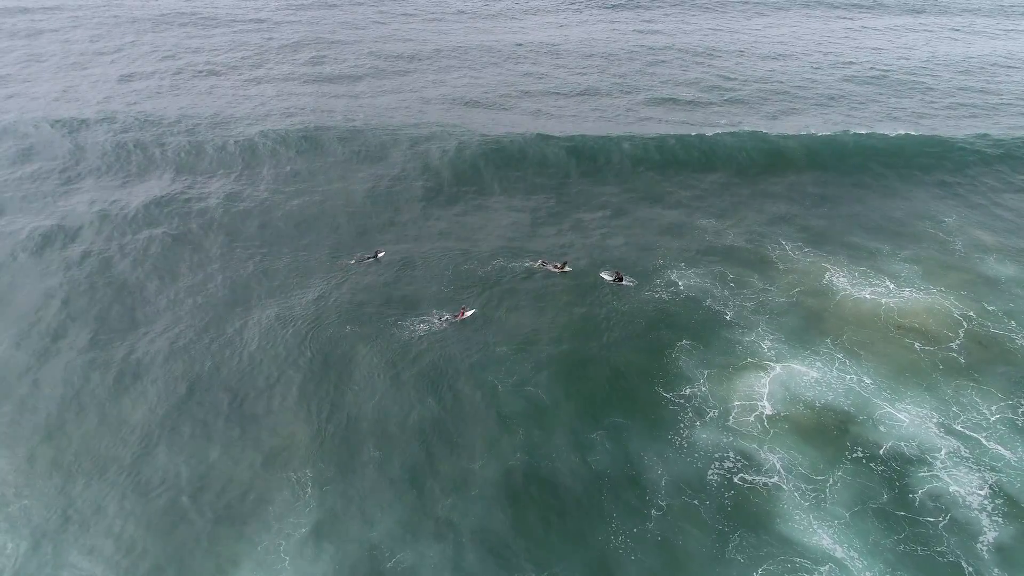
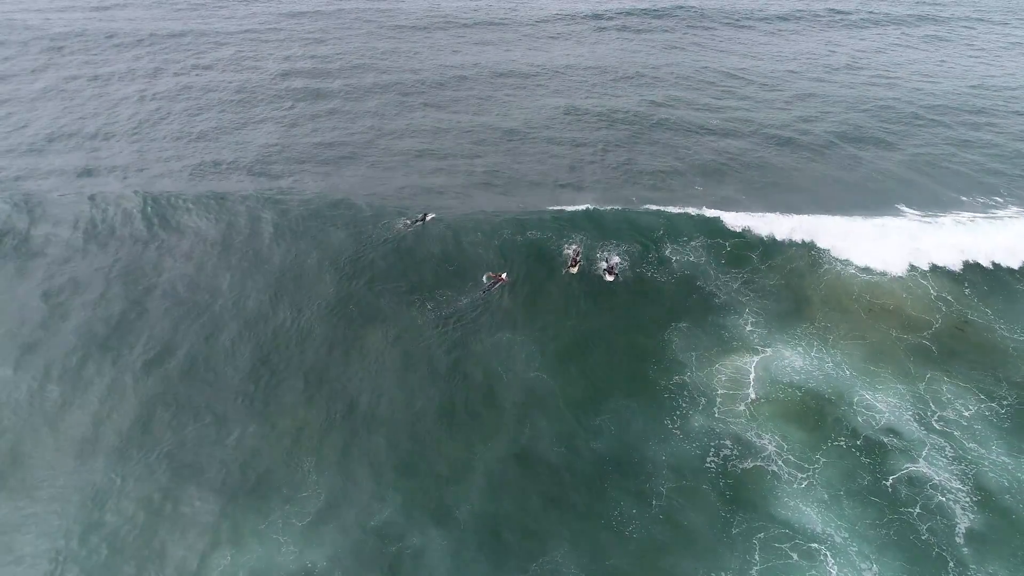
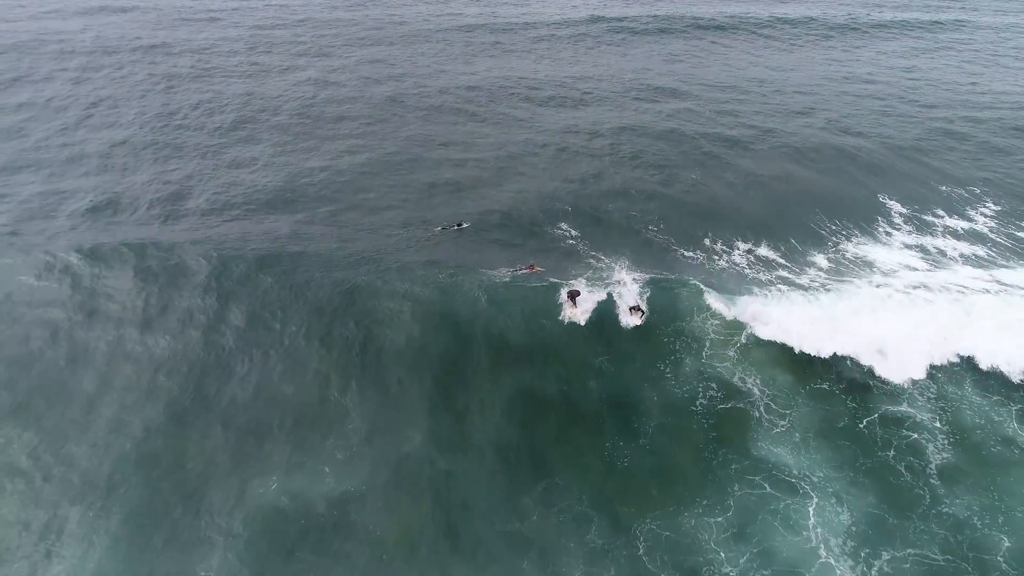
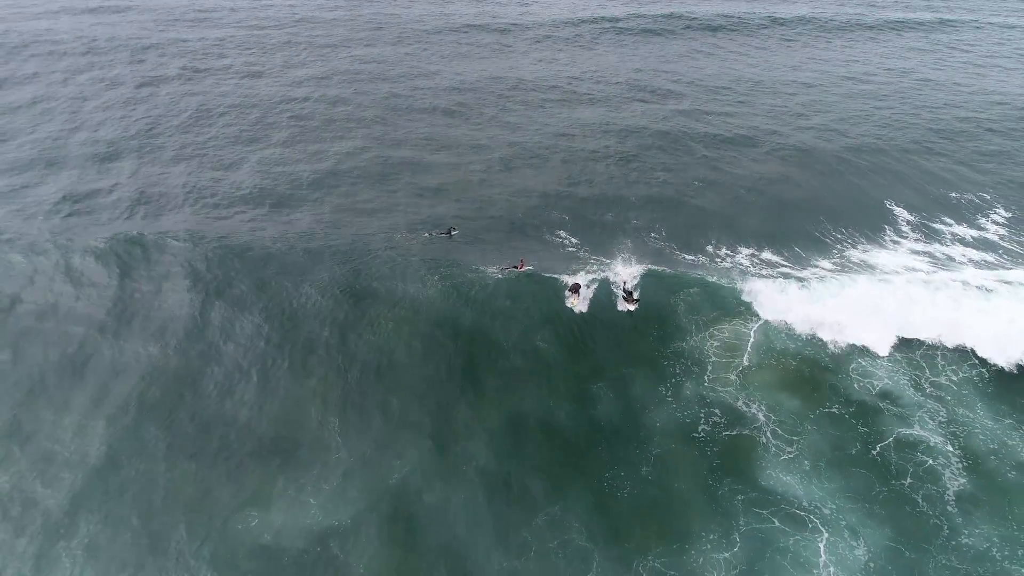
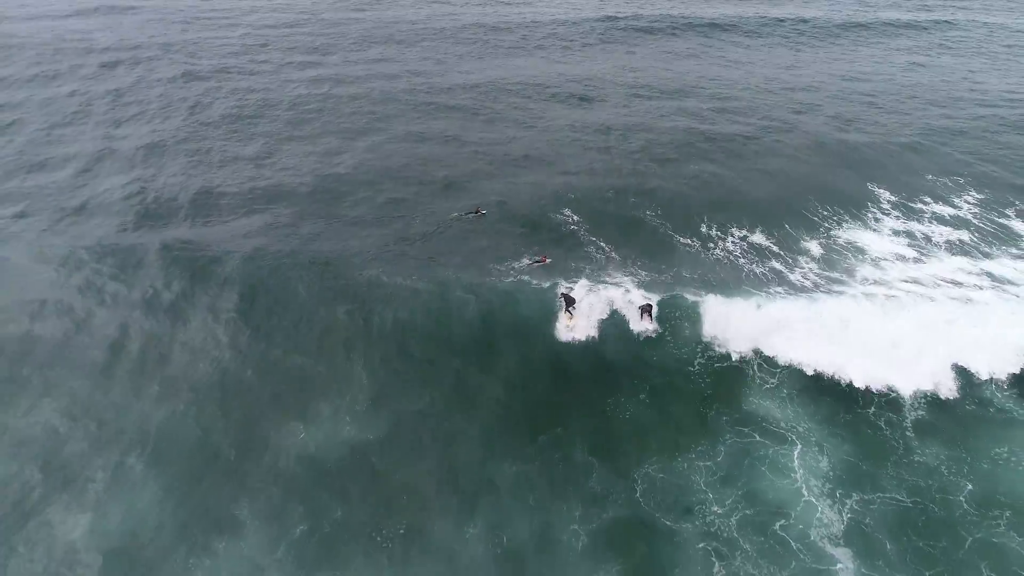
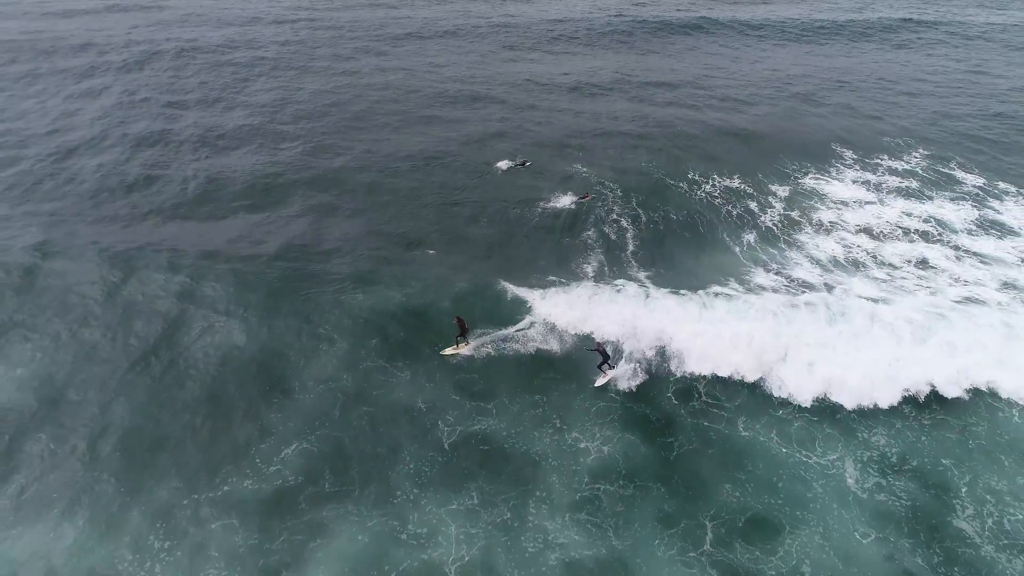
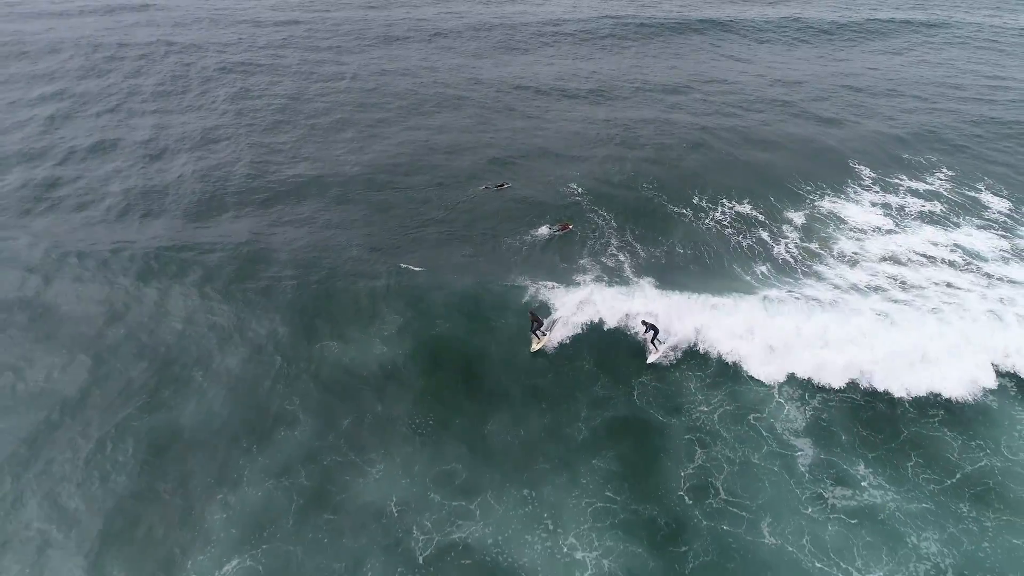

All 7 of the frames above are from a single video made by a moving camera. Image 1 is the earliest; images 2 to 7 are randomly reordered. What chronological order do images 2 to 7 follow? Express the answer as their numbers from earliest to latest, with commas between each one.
2, 4, 3, 5, 7, 6
